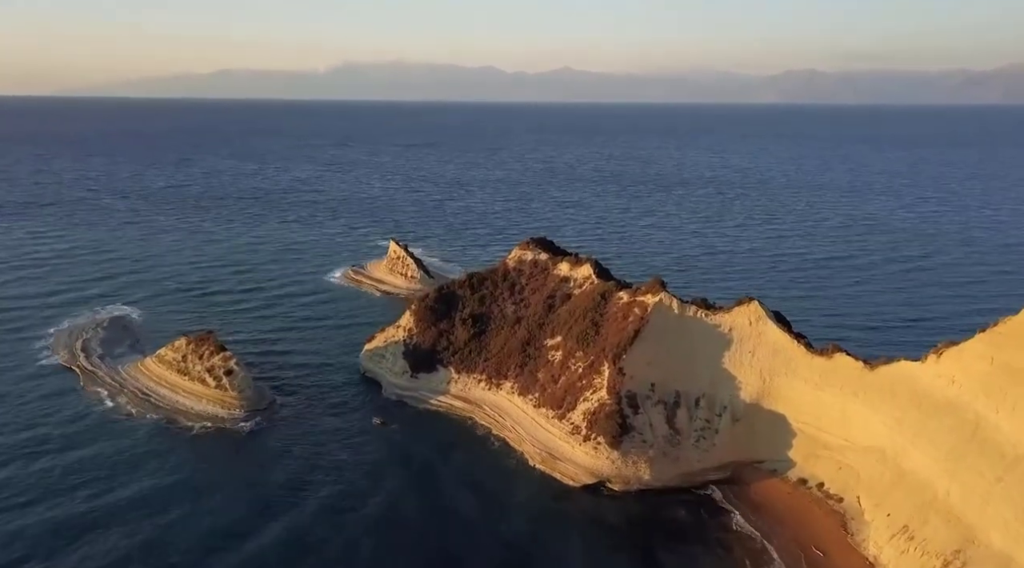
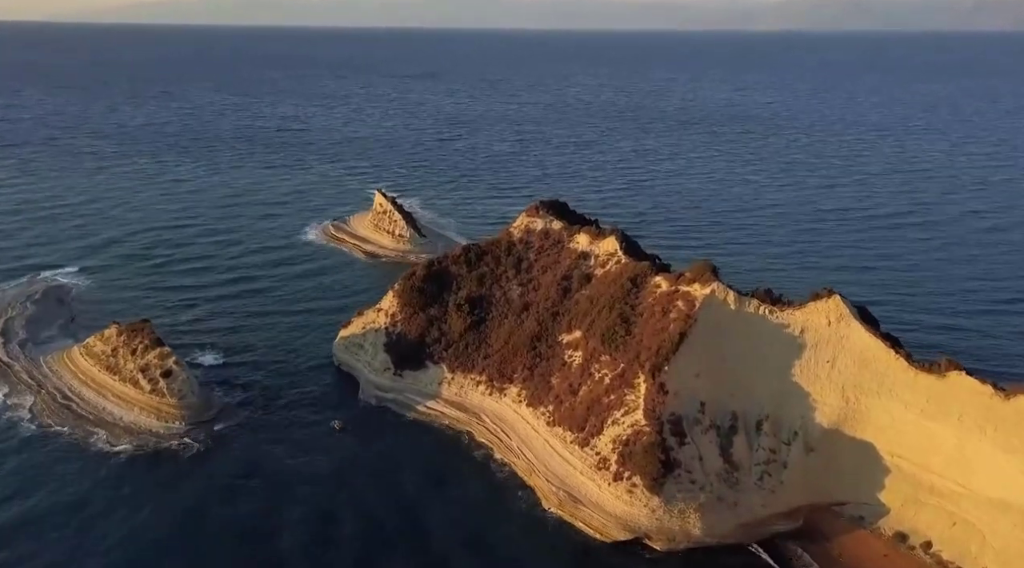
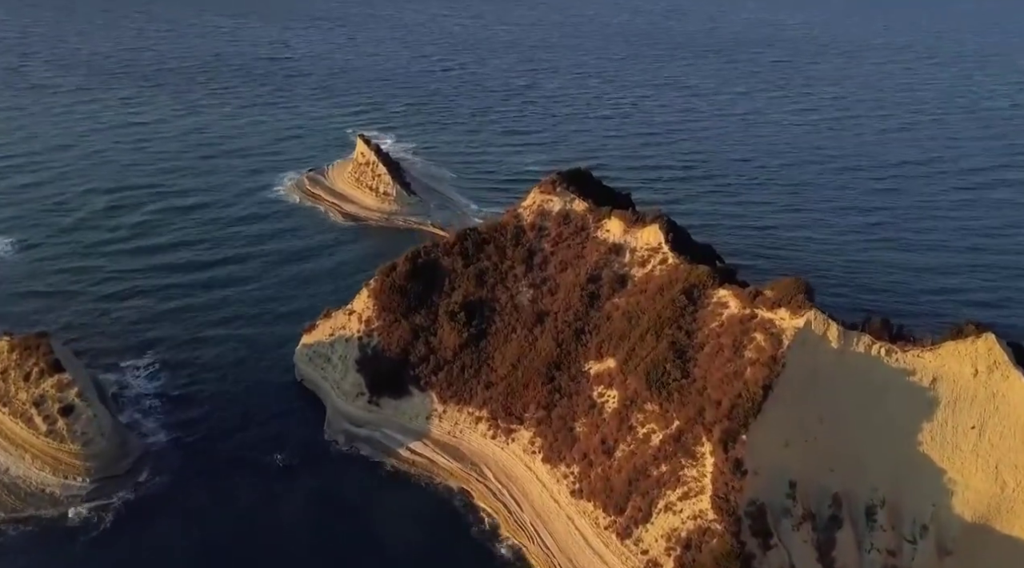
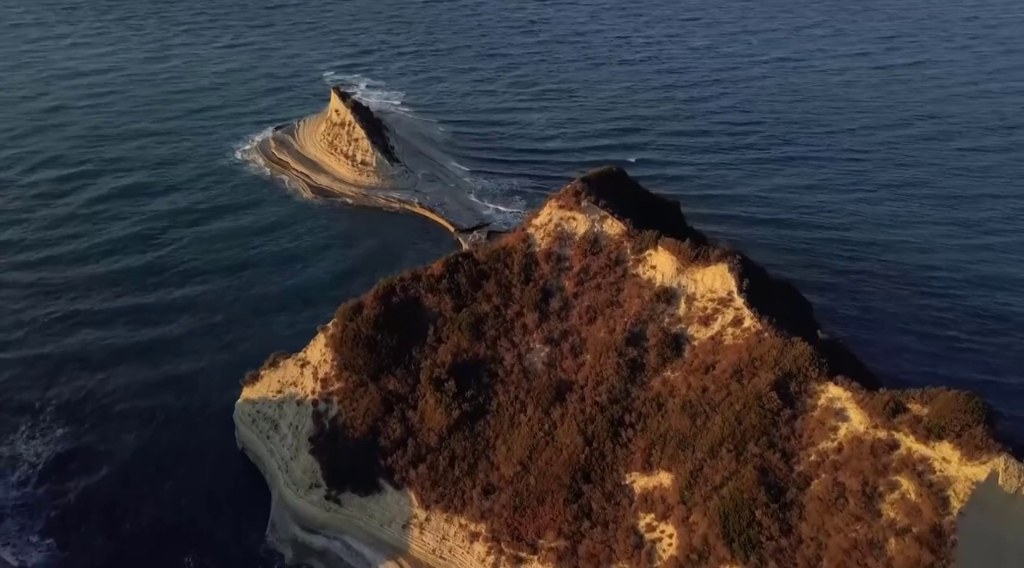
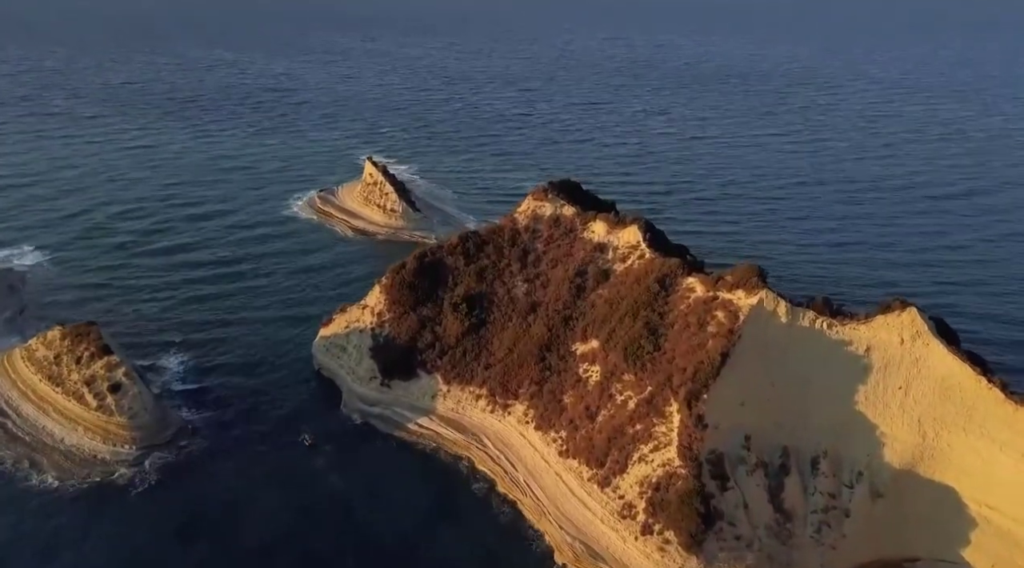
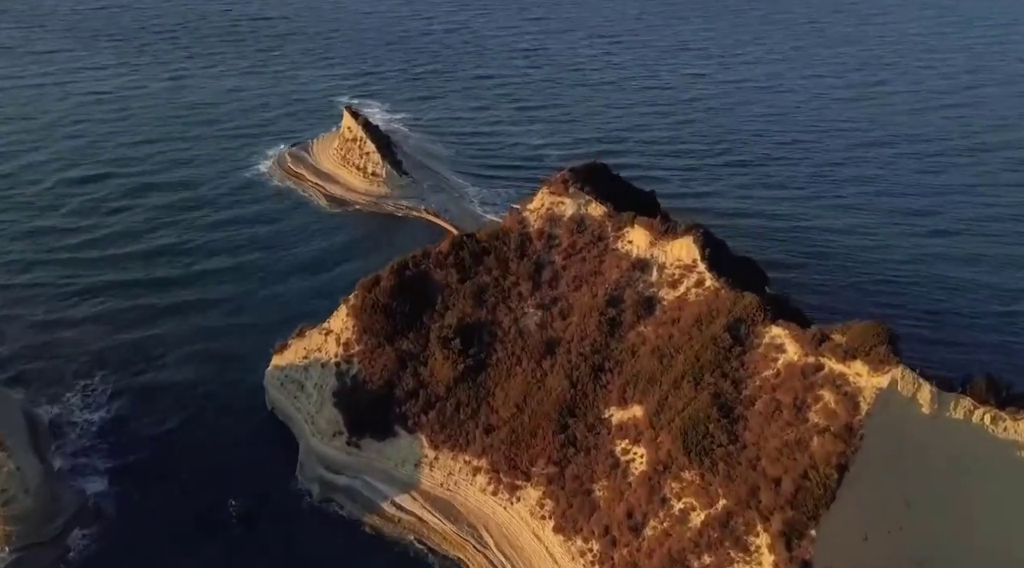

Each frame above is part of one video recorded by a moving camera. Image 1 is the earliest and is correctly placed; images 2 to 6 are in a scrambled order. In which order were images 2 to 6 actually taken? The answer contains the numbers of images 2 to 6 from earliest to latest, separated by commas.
2, 5, 3, 6, 4
